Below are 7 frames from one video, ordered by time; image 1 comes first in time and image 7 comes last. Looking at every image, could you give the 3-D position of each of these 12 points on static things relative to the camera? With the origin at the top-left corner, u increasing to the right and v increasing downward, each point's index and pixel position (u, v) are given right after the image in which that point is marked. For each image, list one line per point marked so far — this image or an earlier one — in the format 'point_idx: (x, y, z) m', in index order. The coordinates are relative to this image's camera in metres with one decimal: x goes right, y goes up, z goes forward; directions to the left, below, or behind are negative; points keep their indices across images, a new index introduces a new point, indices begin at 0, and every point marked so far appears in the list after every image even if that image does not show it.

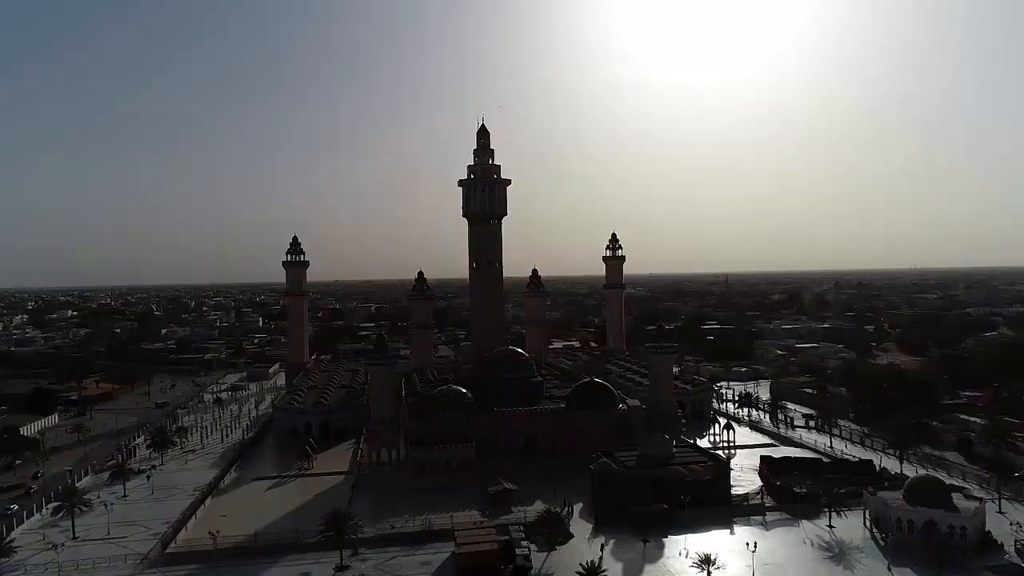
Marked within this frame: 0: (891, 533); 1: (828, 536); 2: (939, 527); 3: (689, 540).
0: (+10.9, -7.0, +19.5) m
1: (+9.2, -7.2, +19.8) m
2: (+11.8, -6.6, +18.8) m
3: (+5.1, -7.2, +19.6) m
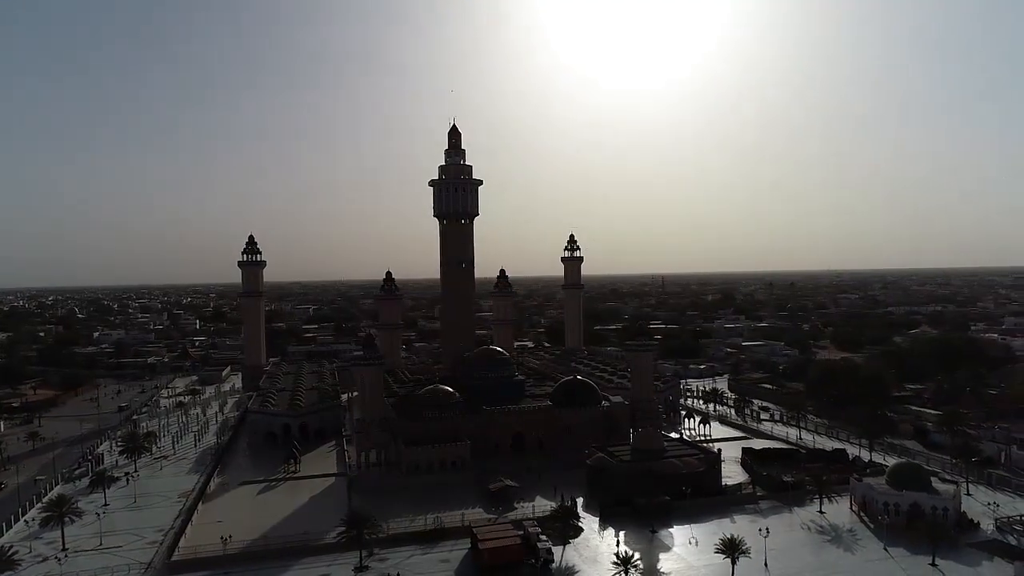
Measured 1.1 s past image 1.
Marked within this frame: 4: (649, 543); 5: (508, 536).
0: (+11.2, -7.0, +20.8) m
1: (+9.5, -7.1, +21.0) m
2: (+12.2, -6.5, +20.2) m
3: (+5.5, -7.2, +20.3) m
4: (+4.0, -7.2, +19.5) m
5: (0.0, -6.7, +18.4) m
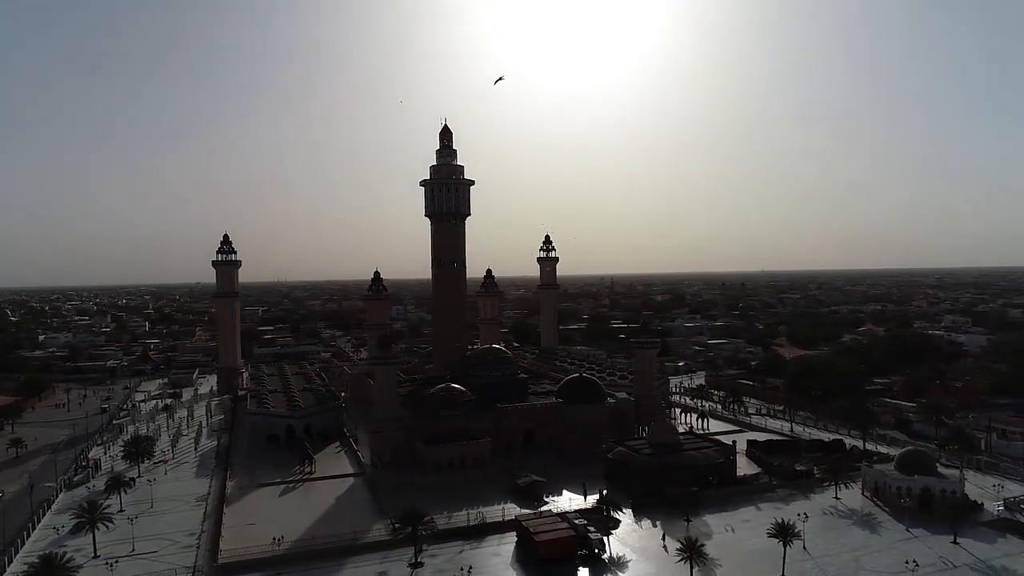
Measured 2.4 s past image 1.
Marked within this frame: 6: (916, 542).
0: (+12.4, -6.9, +22.1) m
1: (+10.7, -7.1, +22.1) m
2: (+13.4, -6.5, +21.6) m
3: (+6.7, -7.1, +21.2) m
4: (+5.3, -7.2, +20.3) m
5: (+1.4, -6.6, +18.8) m
6: (+11.3, -7.1, +19.0) m
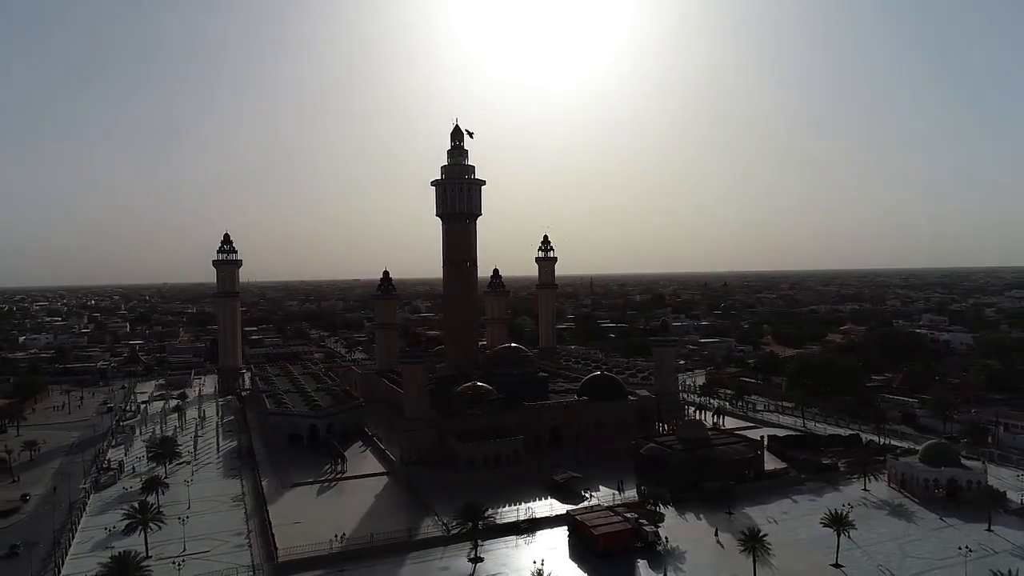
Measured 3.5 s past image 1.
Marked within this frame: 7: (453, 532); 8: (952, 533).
0: (+13.8, -6.9, +22.9) m
1: (+12.1, -7.0, +22.9) m
2: (+14.8, -6.4, +22.4) m
3: (+8.1, -7.1, +21.7) m
4: (+6.7, -7.1, +20.8) m
5: (+2.9, -6.6, +19.2) m
6: (+12.8, -7.0, +19.8) m
7: (-1.7, -7.2, +20.1) m
8: (+12.7, -7.0, +19.6) m
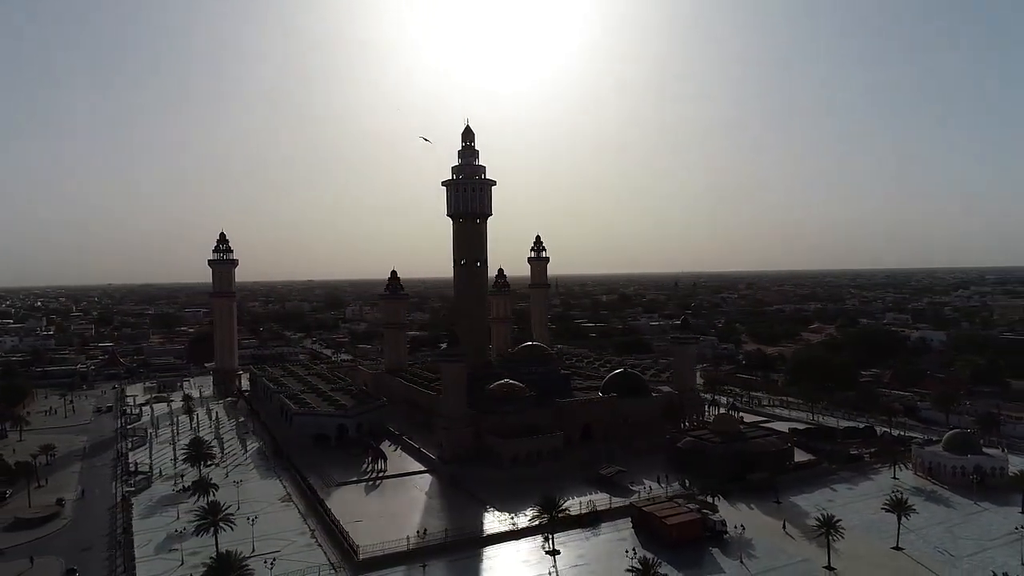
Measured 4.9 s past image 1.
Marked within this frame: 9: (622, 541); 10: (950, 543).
0: (+15.5, -6.8, +24.2) m
1: (+13.9, -7.0, +24.0) m
2: (+16.6, -6.3, +23.8) m
3: (+10.0, -7.0, +22.7) m
4: (+8.7, -7.1, +21.7) m
5: (+4.9, -6.5, +19.8) m
6: (+14.8, -6.9, +21.0) m
7: (+0.3, -7.2, +20.5) m
8: (+14.7, -7.0, +20.8) m
9: (+3.1, -7.2, +19.3) m
10: (+12.0, -7.0, +18.6) m
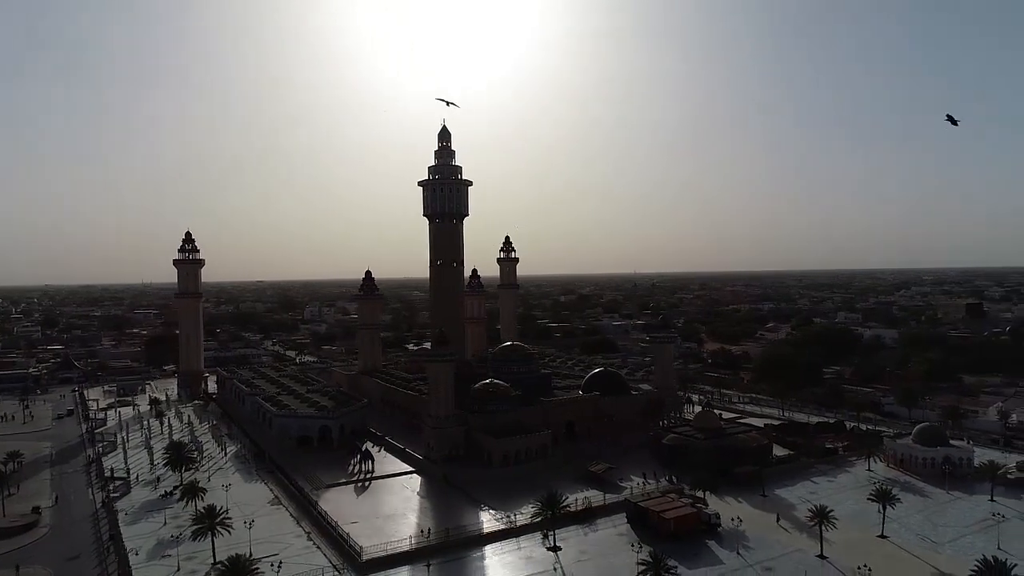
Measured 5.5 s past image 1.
0: (+15.2, -6.8, +25.4) m
1: (+13.5, -7.0, +25.1) m
2: (+16.3, -6.3, +25.0) m
3: (+9.8, -7.0, +23.5) m
4: (+8.5, -7.1, +22.4) m
5: (+4.9, -6.5, +20.3) m
6: (+14.7, -6.9, +22.2) m
7: (+0.2, -7.2, +20.7) m
8: (+14.6, -7.0, +22.0) m
9: (+3.2, -7.2, +19.7) m
10: (+12.0, -7.0, +19.5) m
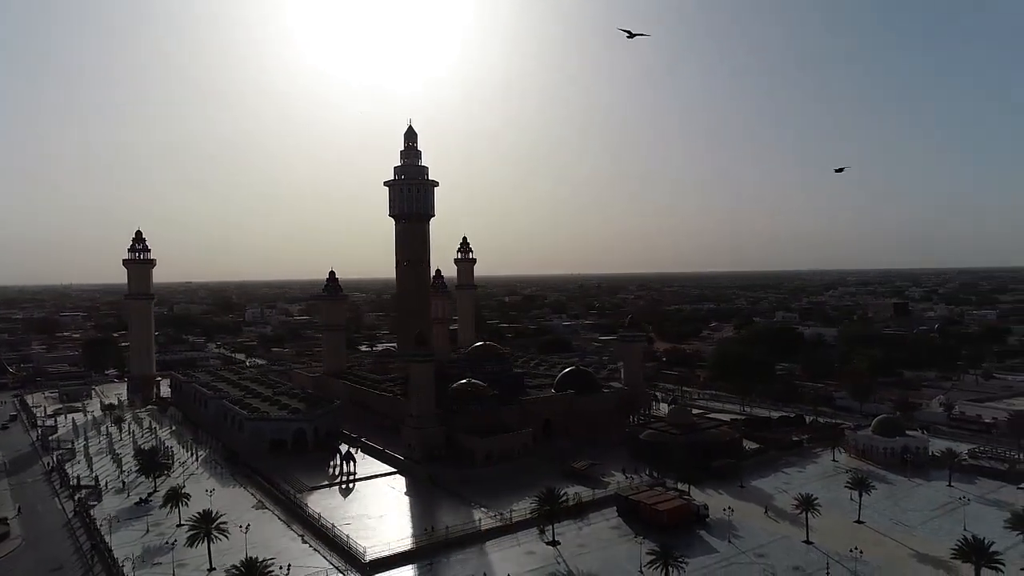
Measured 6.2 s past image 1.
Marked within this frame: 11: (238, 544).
0: (+14.6, -6.8, +27.0) m
1: (+13.0, -7.0, +26.6) m
2: (+15.7, -6.3, +26.7) m
3: (+9.3, -7.0, +24.7) m
4: (+8.2, -7.1, +23.4) m
5: (+4.8, -6.5, +21.0) m
6: (+14.3, -6.9, +23.7) m
7: (+0.1, -7.2, +21.0) m
8: (+14.2, -7.0, +23.5) m
9: (+3.1, -7.2, +20.3) m
10: (+11.9, -7.0, +20.9) m
11: (-8.0, -7.3, +19.5) m
